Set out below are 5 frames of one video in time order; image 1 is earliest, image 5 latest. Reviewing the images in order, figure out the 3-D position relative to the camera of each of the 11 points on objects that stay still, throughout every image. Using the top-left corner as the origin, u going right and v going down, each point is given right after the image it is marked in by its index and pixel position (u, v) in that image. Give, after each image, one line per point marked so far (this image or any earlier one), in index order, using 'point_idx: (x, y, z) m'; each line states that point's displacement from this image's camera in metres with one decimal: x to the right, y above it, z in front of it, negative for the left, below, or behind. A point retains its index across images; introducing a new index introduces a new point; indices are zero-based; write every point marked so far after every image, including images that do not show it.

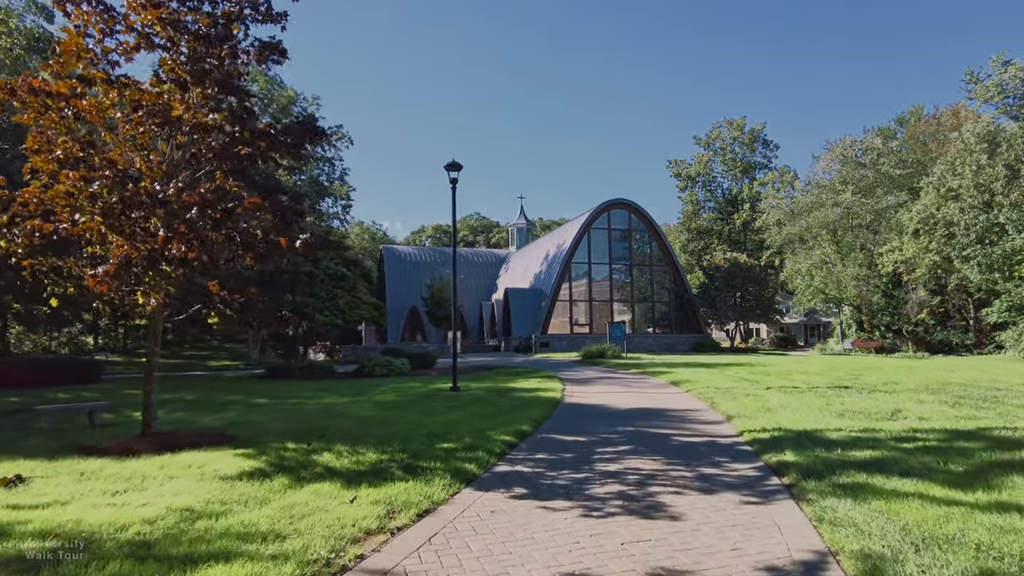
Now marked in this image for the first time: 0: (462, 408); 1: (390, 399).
0: (-0.9, -2.1, +11.5) m
1: (-2.5, -2.3, +13.5) m
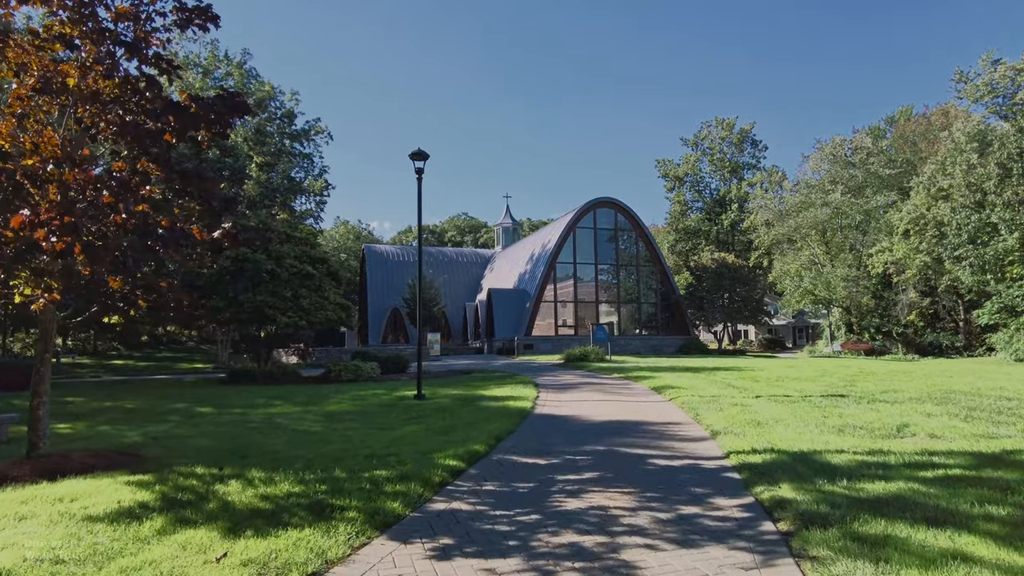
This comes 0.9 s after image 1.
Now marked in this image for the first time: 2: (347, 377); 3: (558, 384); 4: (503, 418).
0: (-1.5, -2.1, +10.3) m
1: (-3.1, -2.3, +12.3) m
2: (-5.0, -2.7, +19.7) m
3: (+1.2, -2.5, +17.3) m
4: (-0.2, -2.0, +10.1) m
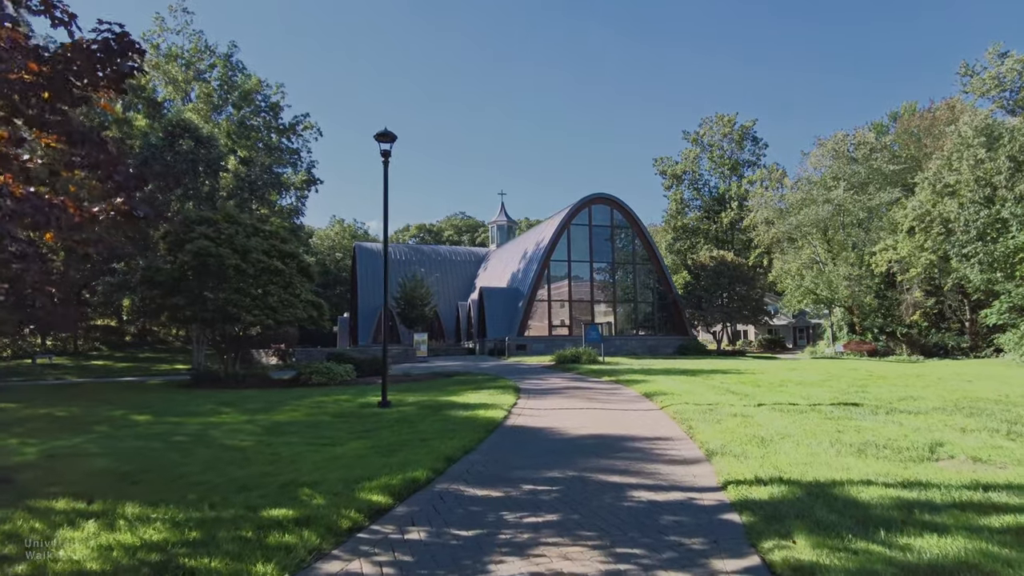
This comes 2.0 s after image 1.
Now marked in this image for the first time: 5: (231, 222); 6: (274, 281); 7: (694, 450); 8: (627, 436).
0: (-2.0, -2.0, +8.9) m
1: (-3.6, -2.2, +10.9) m
2: (-5.5, -2.6, +18.3) m
3: (+0.7, -2.4, +16.0) m
4: (-0.6, -1.9, +8.7) m
5: (-8.4, +2.0, +19.6) m
6: (-7.2, +0.2, +19.6) m
7: (+2.0, -1.8, +7.2) m
8: (+1.5, -1.9, +8.3) m
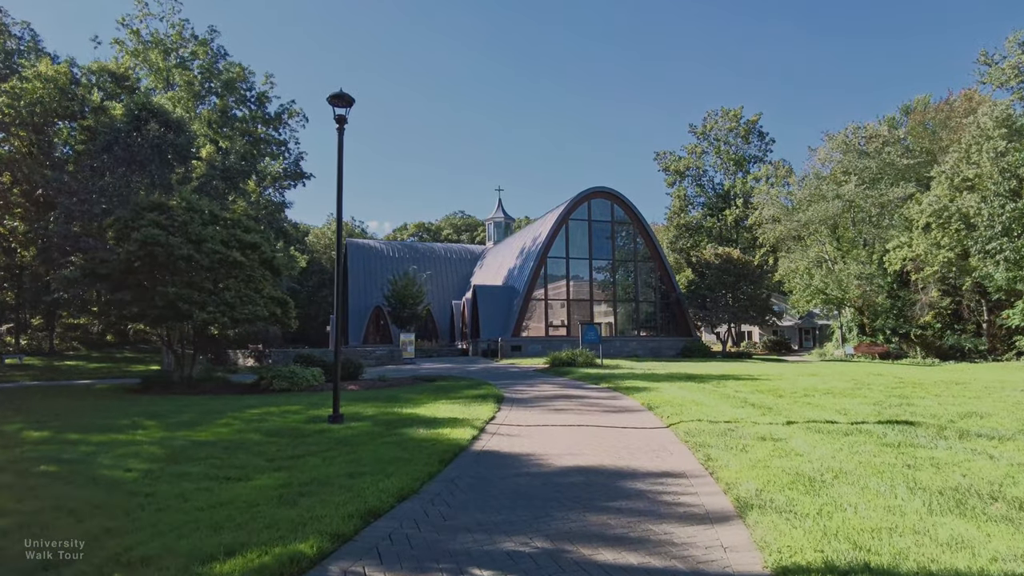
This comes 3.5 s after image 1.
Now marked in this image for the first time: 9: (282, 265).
0: (-2.3, -1.9, +6.9) m
1: (-4.0, -2.0, +8.9) m
2: (-5.8, -2.4, +16.3) m
3: (+0.4, -2.3, +13.9) m
4: (-1.0, -1.8, +6.7) m
5: (-8.8, +2.2, +17.6) m
6: (-7.5, +0.4, +17.6) m
7: (+1.6, -1.7, +5.1) m
8: (+1.1, -1.8, +6.2) m
9: (-6.7, +0.7, +19.1) m
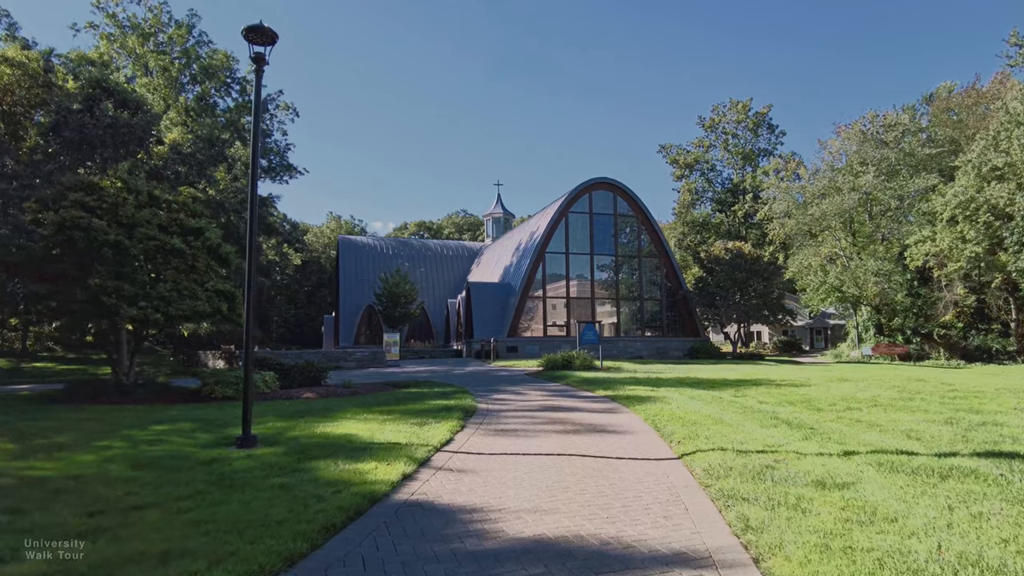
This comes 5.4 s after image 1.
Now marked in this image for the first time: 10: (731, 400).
0: (-2.8, -1.7, +4.5) m
1: (-4.5, -1.8, +6.5) m
2: (-6.2, -2.3, +13.9) m
3: (-0.1, -2.1, +11.5) m
4: (-1.5, -1.6, +4.3) m
5: (-9.2, +2.3, +15.2) m
6: (-7.9, +0.6, +15.2) m
7: (+1.1, -1.4, +2.7) m
8: (+0.6, -1.5, +3.8) m
9: (-7.1, +0.9, +16.7) m
10: (+3.9, -1.9, +11.5) m
